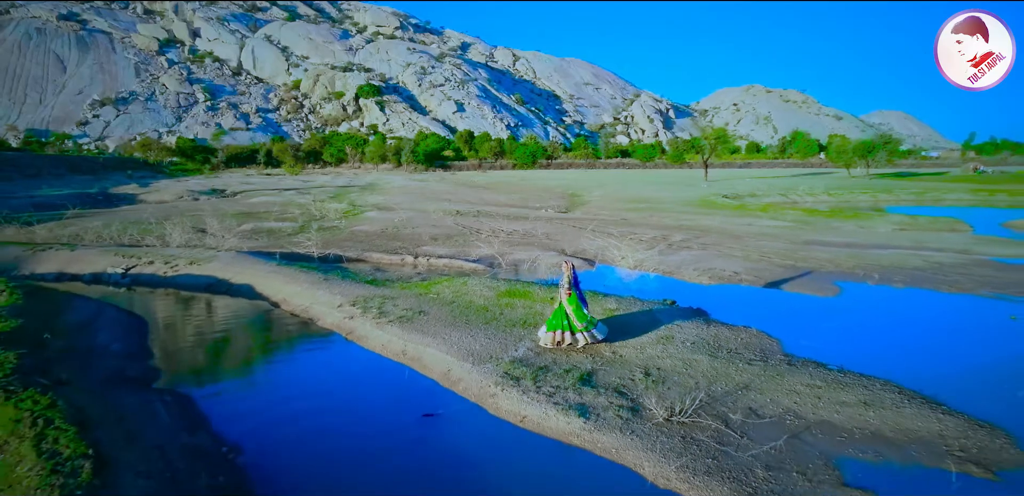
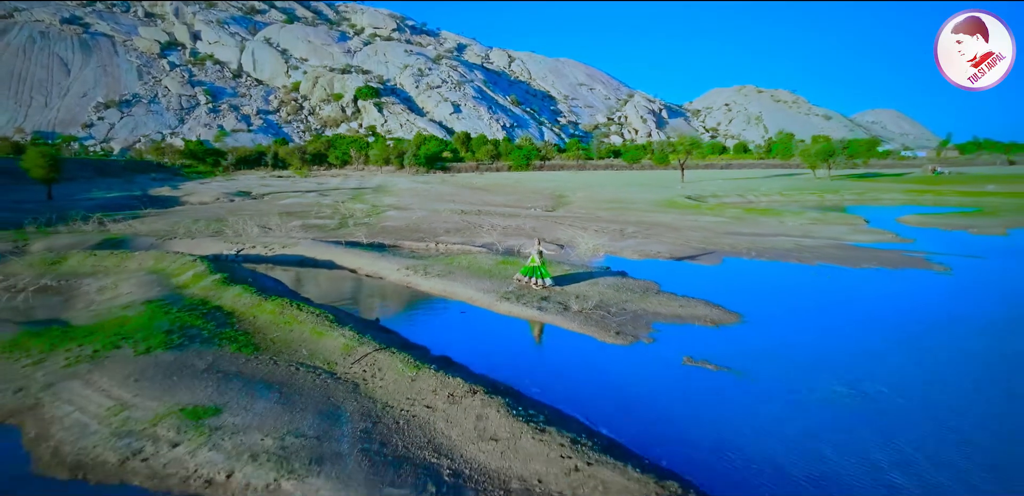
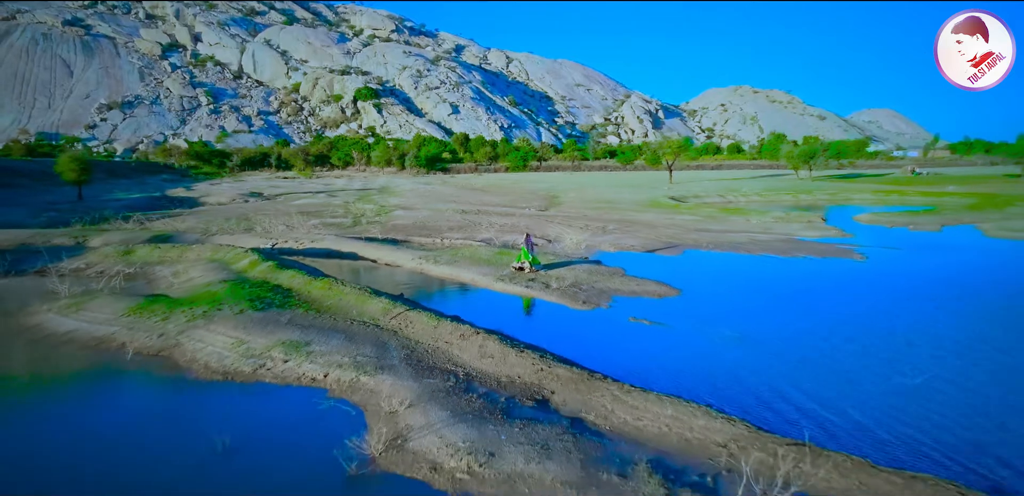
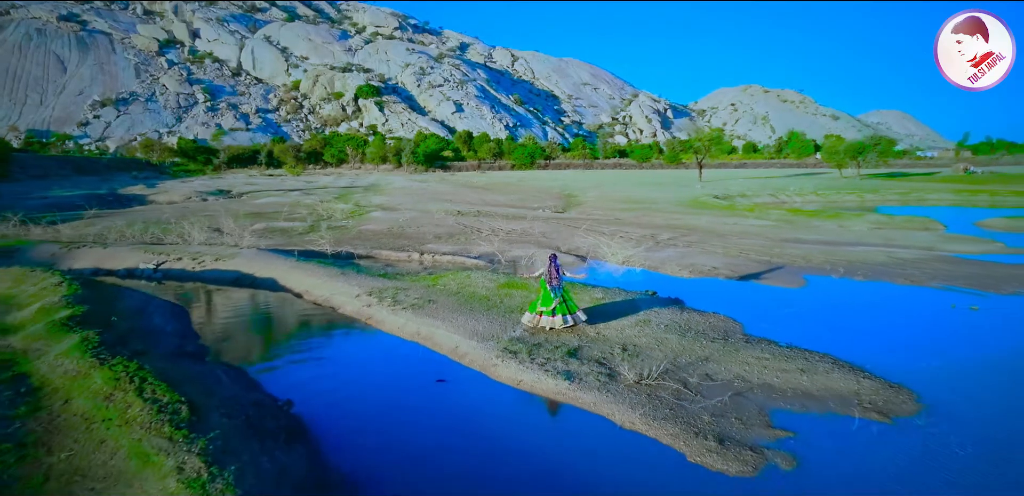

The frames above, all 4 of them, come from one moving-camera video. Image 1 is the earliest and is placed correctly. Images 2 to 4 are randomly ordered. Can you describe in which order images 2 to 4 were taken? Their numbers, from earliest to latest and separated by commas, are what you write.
4, 2, 3
